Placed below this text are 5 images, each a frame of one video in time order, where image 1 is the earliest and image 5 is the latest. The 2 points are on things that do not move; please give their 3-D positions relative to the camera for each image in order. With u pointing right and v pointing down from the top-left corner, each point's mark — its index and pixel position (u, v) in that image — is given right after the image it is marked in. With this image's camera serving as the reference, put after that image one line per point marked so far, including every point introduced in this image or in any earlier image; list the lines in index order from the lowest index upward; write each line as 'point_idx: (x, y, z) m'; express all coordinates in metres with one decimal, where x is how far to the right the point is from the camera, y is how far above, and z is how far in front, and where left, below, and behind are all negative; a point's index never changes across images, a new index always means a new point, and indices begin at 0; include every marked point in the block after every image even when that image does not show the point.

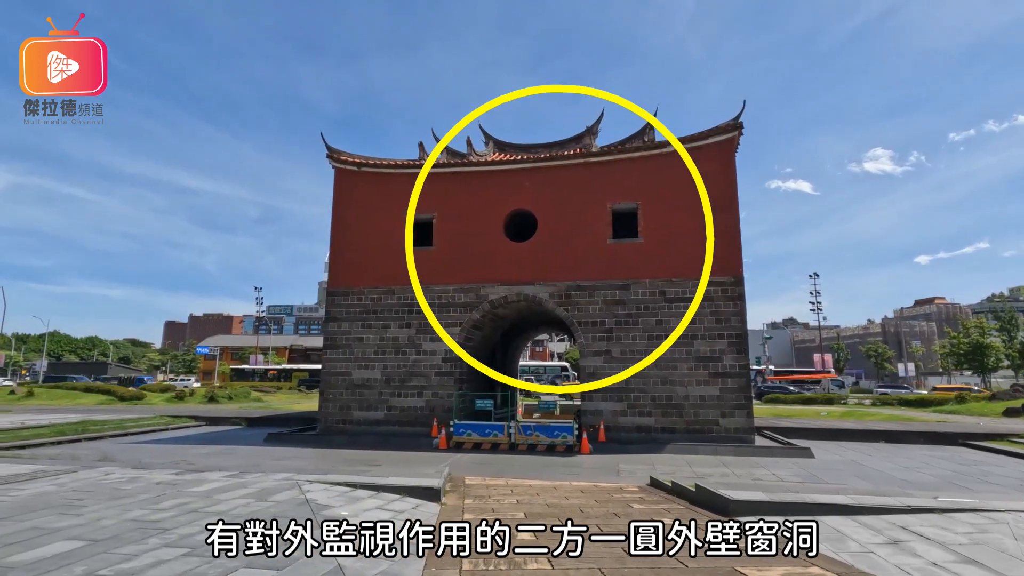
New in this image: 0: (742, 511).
0: (+2.4, -2.4, +5.6) m
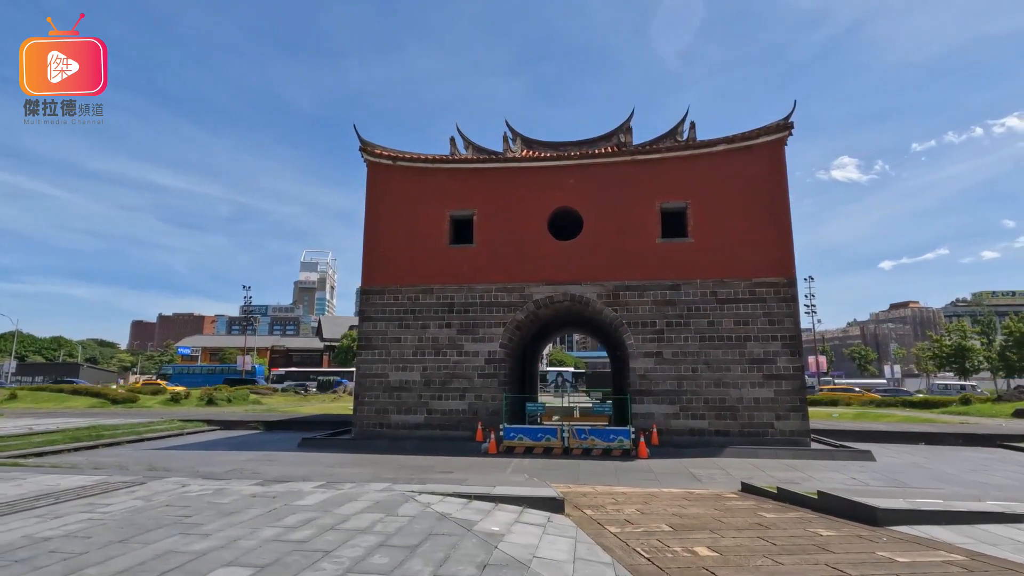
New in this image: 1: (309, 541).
0: (+3.9, -2.4, +5.4) m
1: (-1.6, -2.0, +4.1) m
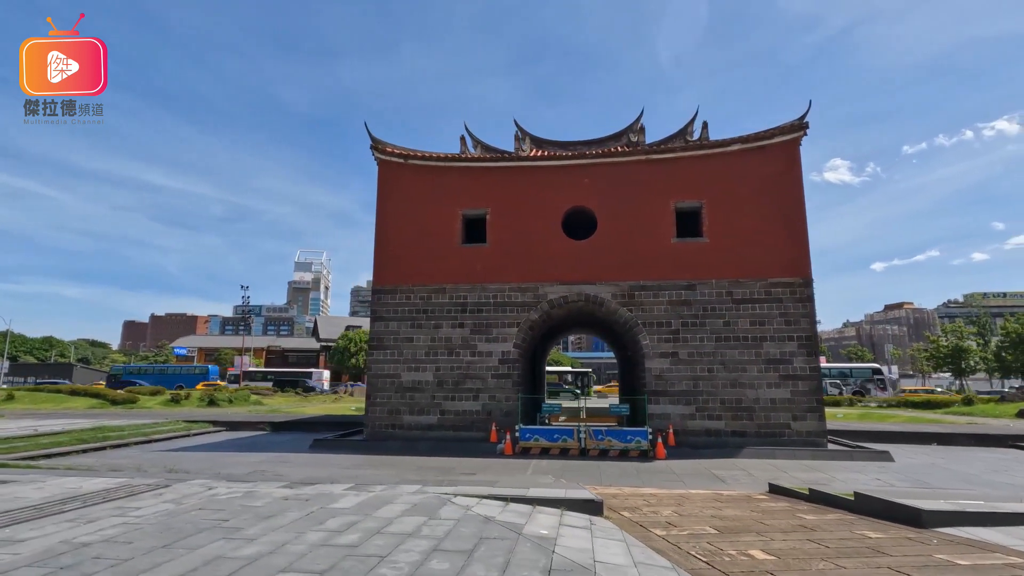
0: (+4.3, -2.3, +5.3) m
1: (-1.2, -2.0, +4.0) m
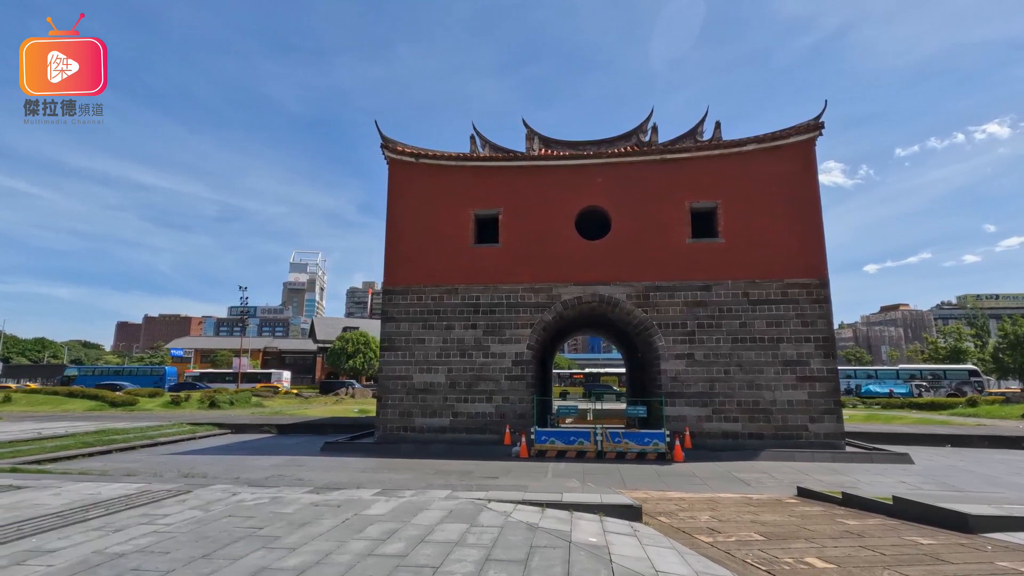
0: (+4.7, -2.4, +5.2) m
1: (-0.8, -2.0, +3.9) m
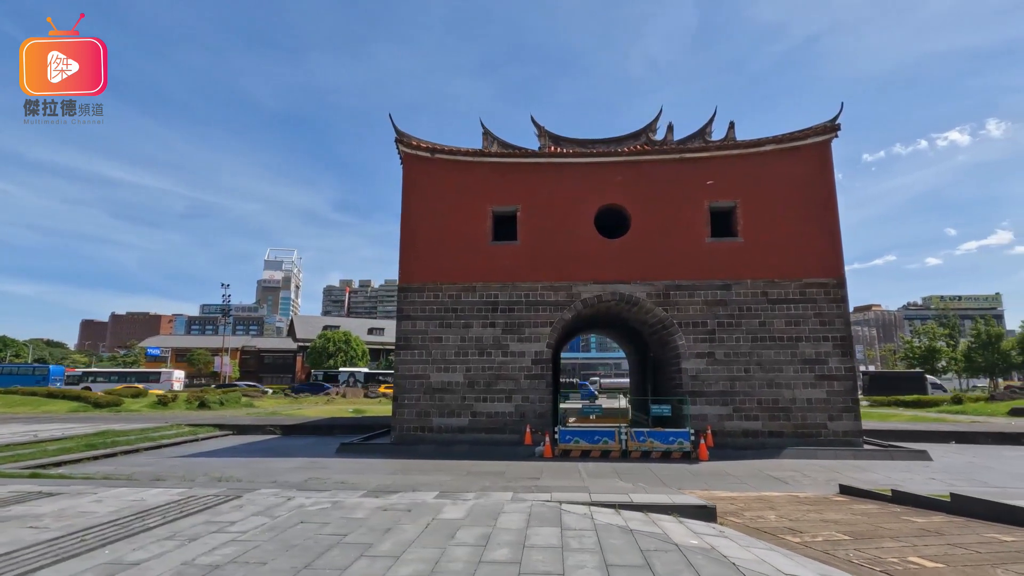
0: (+5.4, -2.3, +5.3) m
1: (+0.1, -1.9, +3.7) m
